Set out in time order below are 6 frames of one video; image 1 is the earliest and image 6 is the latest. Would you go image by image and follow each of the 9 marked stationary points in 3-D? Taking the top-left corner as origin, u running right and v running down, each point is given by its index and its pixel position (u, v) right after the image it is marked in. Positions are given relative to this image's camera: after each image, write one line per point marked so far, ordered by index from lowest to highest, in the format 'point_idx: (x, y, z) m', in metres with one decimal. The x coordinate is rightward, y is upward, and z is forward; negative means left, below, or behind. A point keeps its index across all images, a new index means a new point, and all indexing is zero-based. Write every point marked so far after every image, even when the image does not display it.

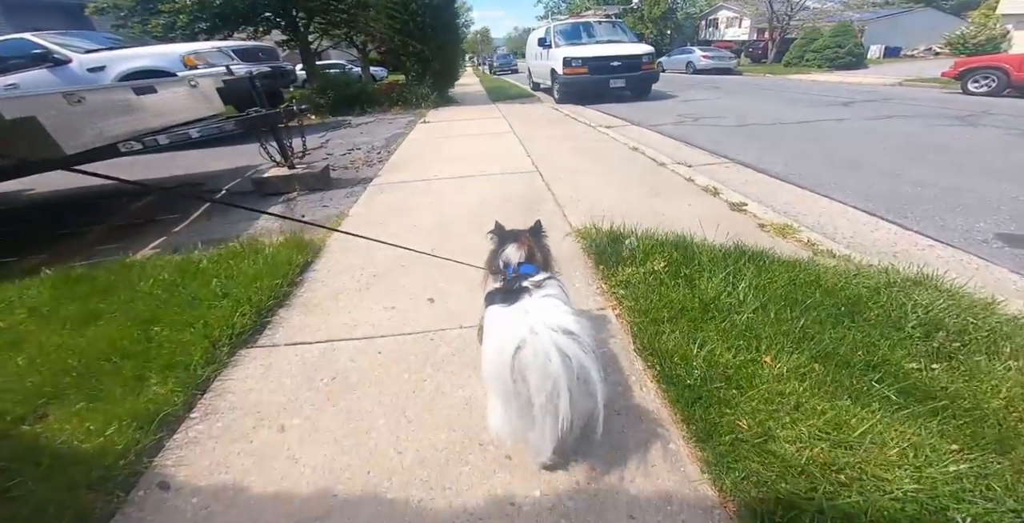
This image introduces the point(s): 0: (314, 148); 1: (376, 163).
0: (-2.7, +1.6, +5.7) m
1: (-1.6, +1.3, +4.9) m
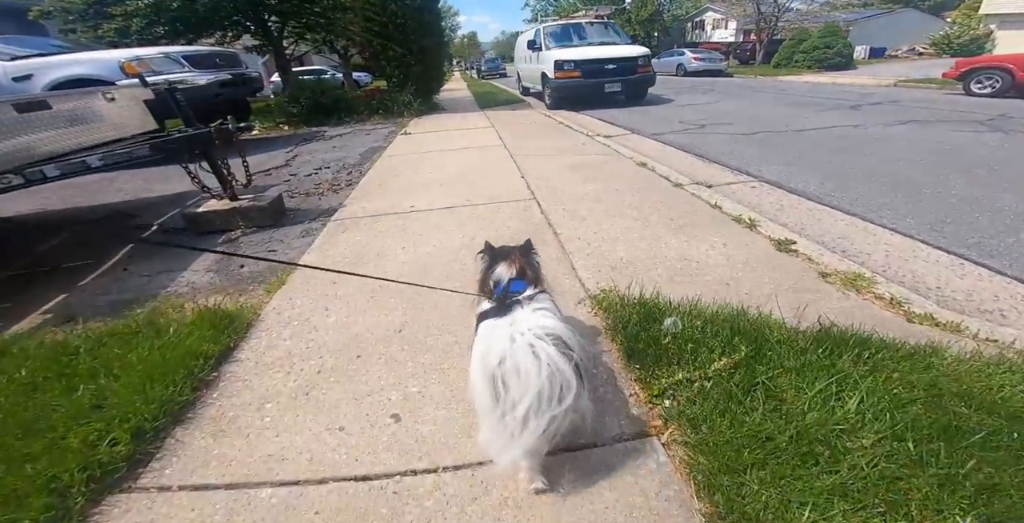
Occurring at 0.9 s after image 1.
0: (-2.8, +1.2, +4.9) m
1: (-1.7, +0.8, +4.1) m
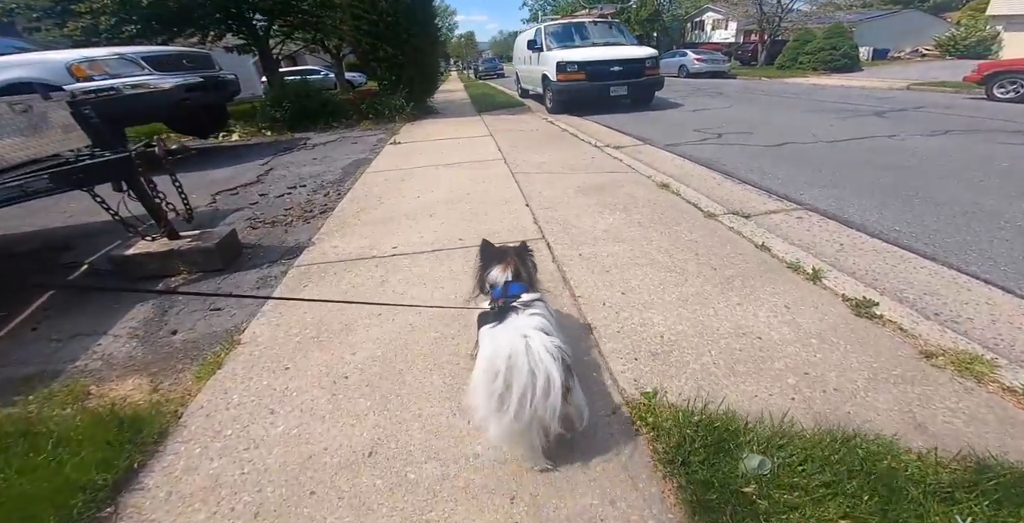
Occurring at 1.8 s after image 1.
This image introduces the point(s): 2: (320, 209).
0: (-2.8, +0.8, +4.3) m
1: (-1.7, +0.4, +3.5) m
2: (-1.7, +0.4, +3.5) m
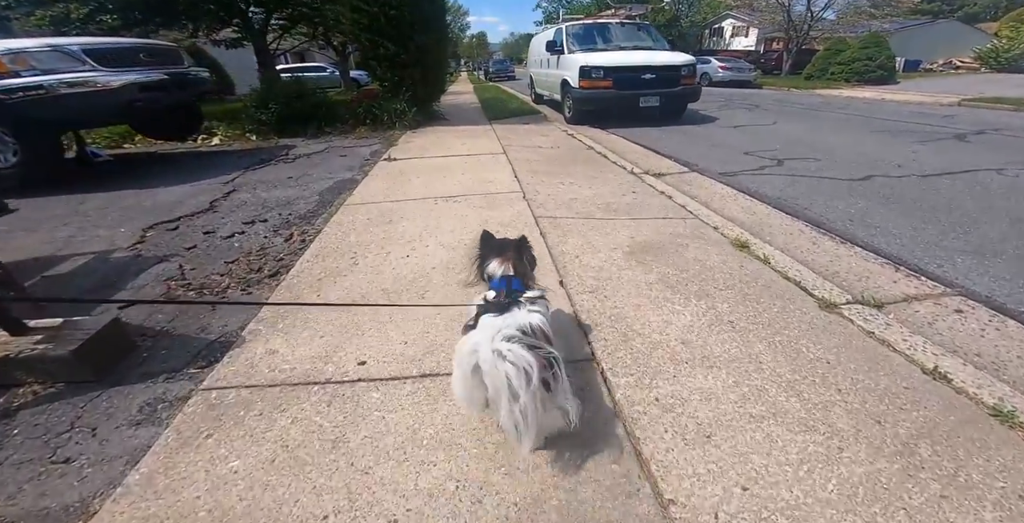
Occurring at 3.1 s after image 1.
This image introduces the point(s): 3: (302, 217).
0: (-2.6, +0.4, +3.3) m
1: (-1.5, 0.0, +2.6) m
2: (-1.5, 0.0, +2.6) m
3: (-1.7, +0.3, +3.2) m
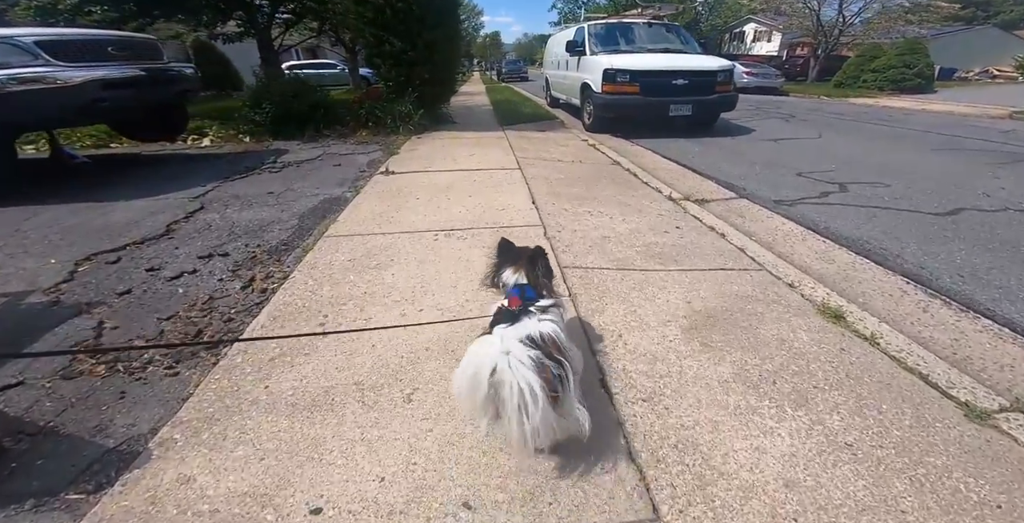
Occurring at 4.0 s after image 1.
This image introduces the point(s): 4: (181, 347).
0: (-2.5, +0.1, +2.8) m
1: (-1.4, -0.3, +2.0) m
2: (-1.4, -0.3, +2.0) m
3: (-1.5, +0.1, +2.7) m
4: (-1.5, -0.4, +1.9) m
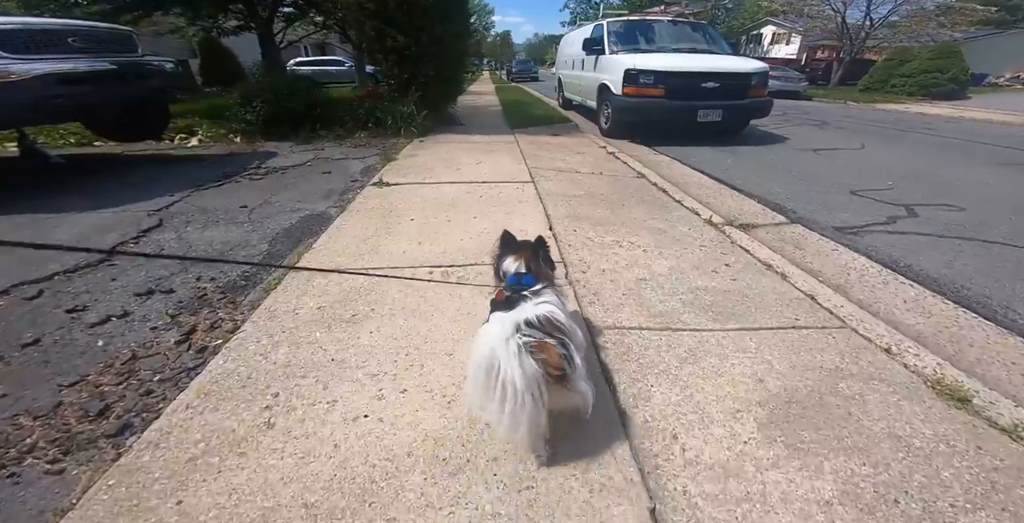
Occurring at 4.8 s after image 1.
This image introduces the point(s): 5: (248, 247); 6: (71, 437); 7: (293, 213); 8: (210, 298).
0: (-2.4, 0.0, +2.3) m
1: (-1.4, -0.5, +1.5) m
2: (-1.4, -0.5, +1.5) m
3: (-1.5, -0.1, +2.2) m
4: (-1.4, -0.6, +1.4) m
5: (-1.6, +0.1, +2.6) m
6: (-1.4, -0.6, +1.4) m
7: (-1.6, +0.3, +3.0) m
8: (-1.5, -0.2, +2.1) m
